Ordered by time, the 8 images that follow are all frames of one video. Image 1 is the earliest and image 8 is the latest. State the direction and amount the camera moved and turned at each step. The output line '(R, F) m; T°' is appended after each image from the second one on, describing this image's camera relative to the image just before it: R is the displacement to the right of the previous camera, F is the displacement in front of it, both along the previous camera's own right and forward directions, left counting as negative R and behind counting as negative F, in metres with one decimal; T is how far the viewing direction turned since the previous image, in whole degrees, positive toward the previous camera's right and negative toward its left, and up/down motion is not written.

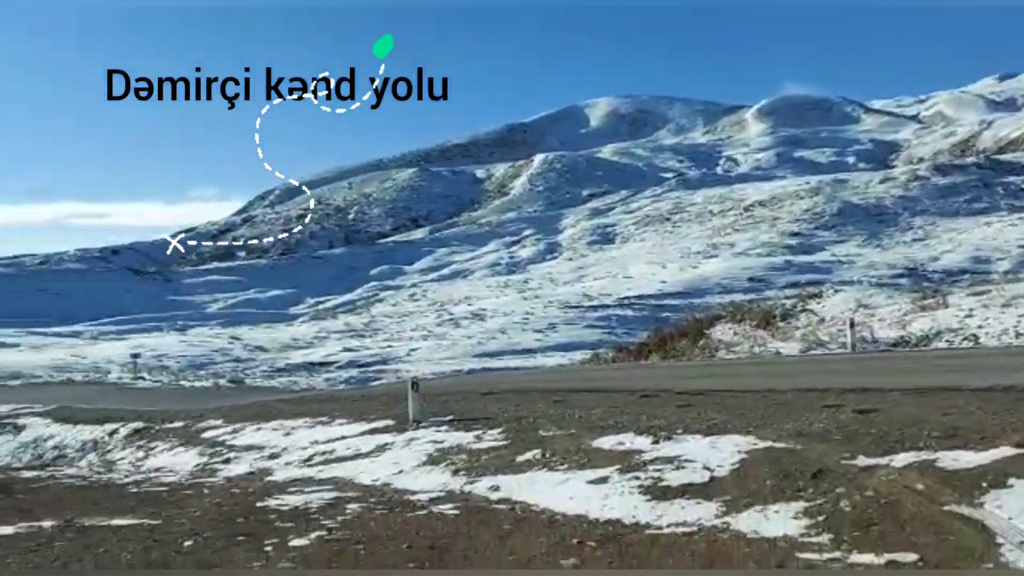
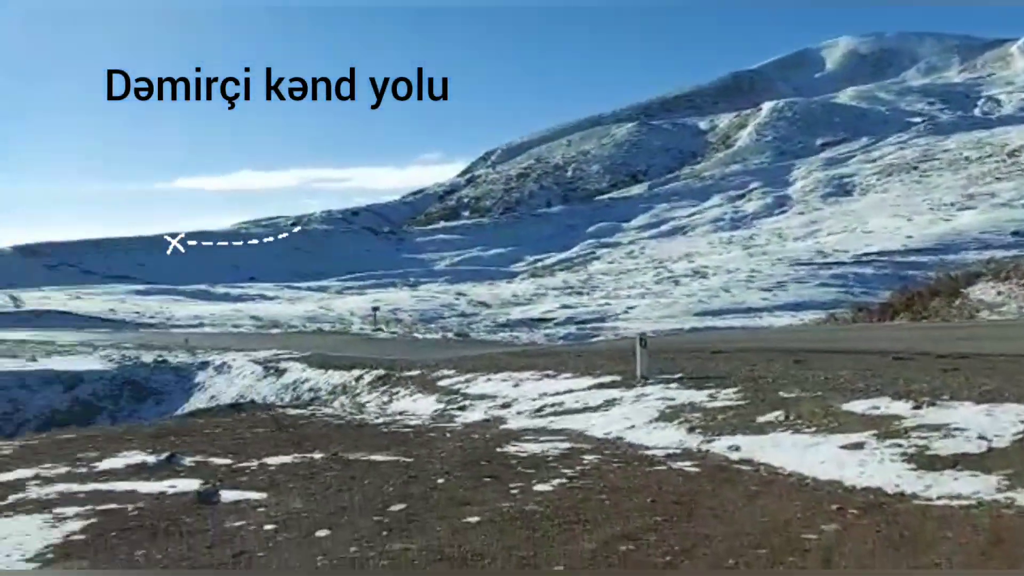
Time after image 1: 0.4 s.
(-0.3, 0.0) m; -15°
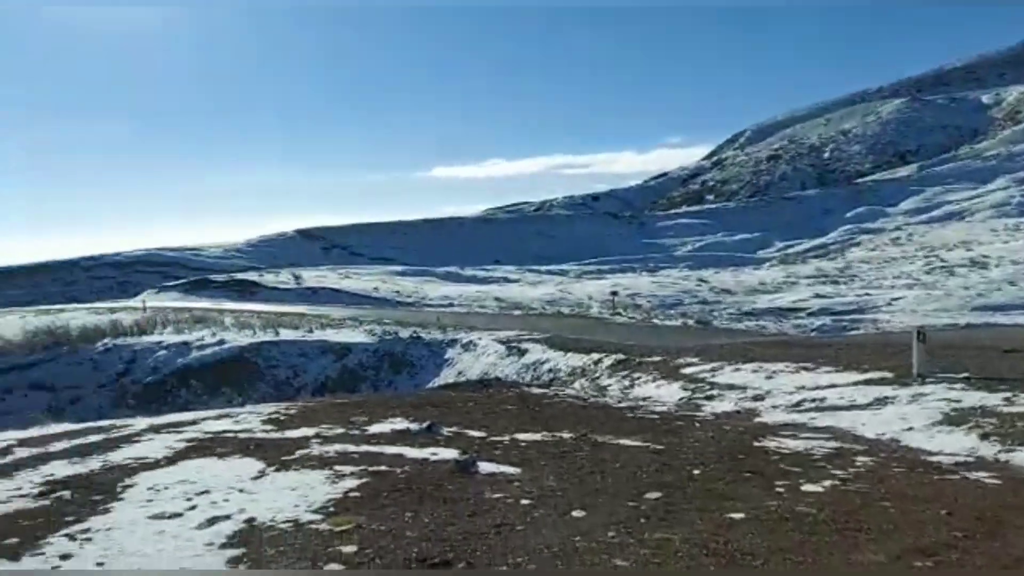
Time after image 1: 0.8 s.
(-0.2, +0.2) m; -16°
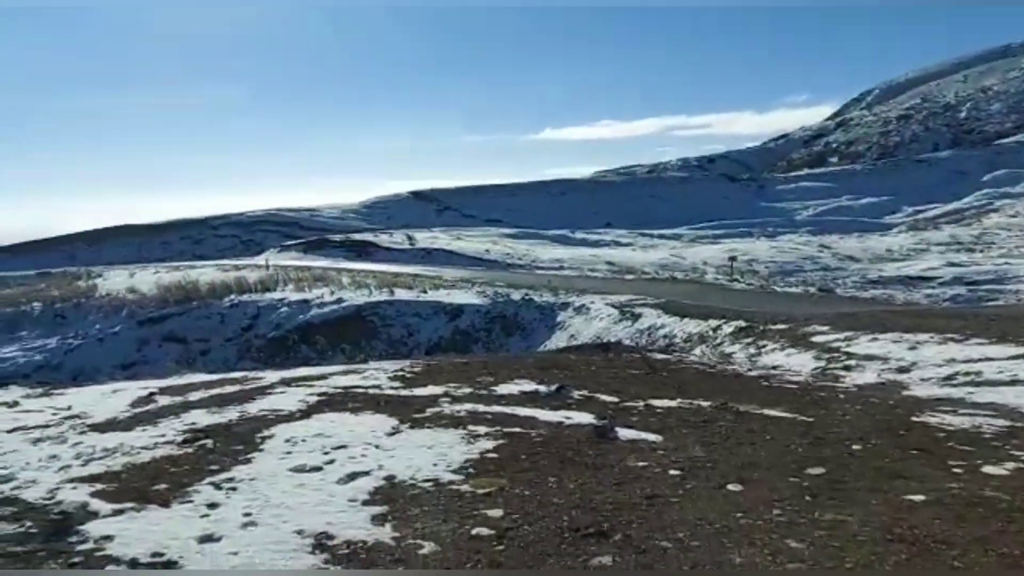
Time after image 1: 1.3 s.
(-0.4, +0.4) m; -7°
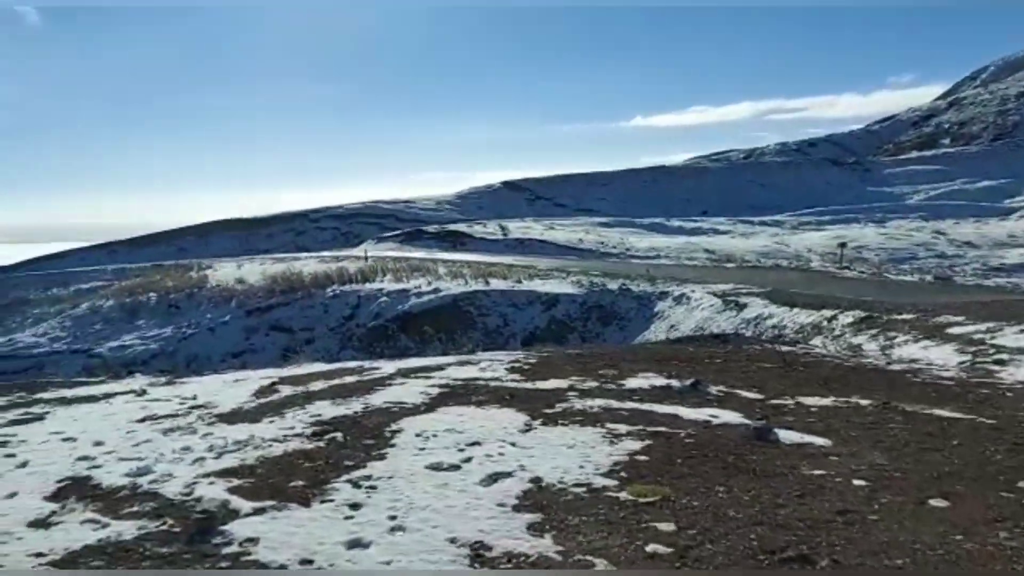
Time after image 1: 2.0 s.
(-0.5, +0.6) m; -6°
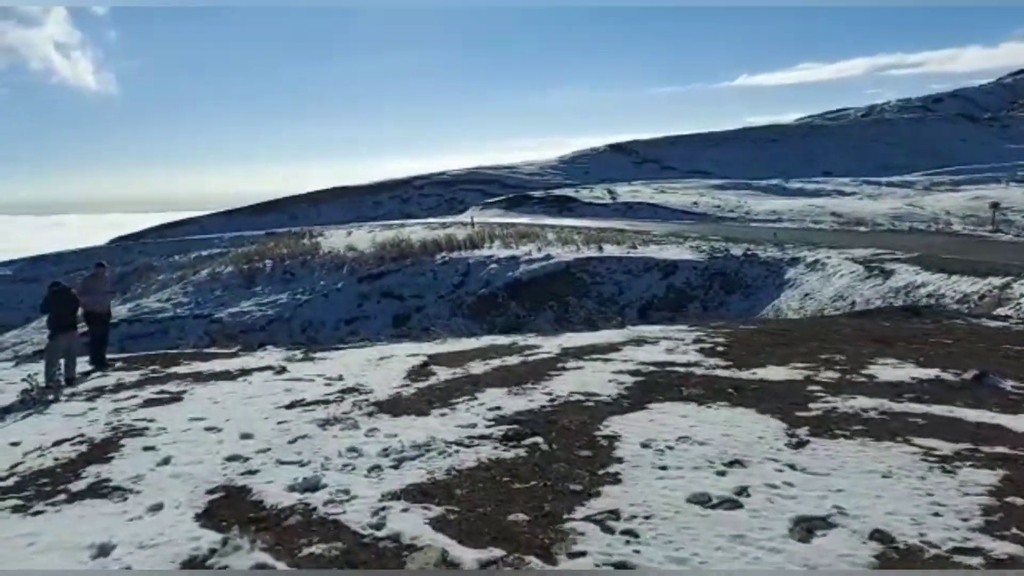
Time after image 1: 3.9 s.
(-1.3, +2.0) m; -7°
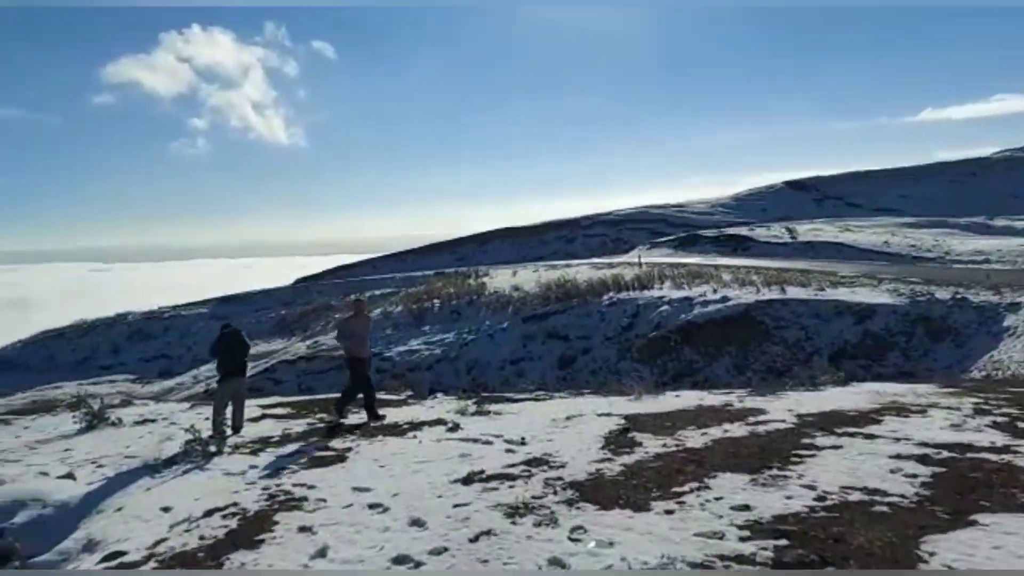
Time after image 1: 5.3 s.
(-0.7, +2.1) m; -11°
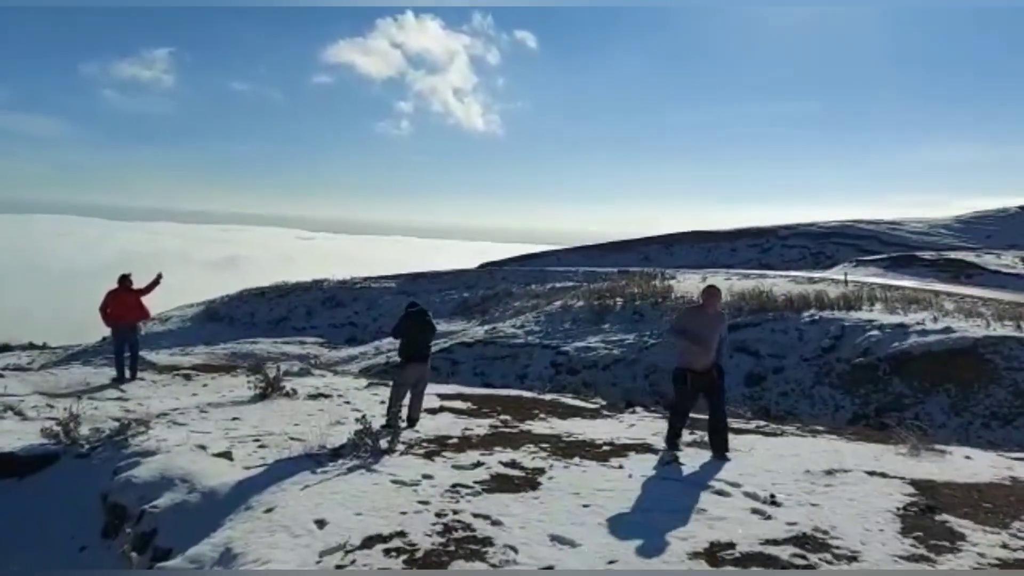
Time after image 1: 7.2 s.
(-0.9, +2.4) m; -12°
